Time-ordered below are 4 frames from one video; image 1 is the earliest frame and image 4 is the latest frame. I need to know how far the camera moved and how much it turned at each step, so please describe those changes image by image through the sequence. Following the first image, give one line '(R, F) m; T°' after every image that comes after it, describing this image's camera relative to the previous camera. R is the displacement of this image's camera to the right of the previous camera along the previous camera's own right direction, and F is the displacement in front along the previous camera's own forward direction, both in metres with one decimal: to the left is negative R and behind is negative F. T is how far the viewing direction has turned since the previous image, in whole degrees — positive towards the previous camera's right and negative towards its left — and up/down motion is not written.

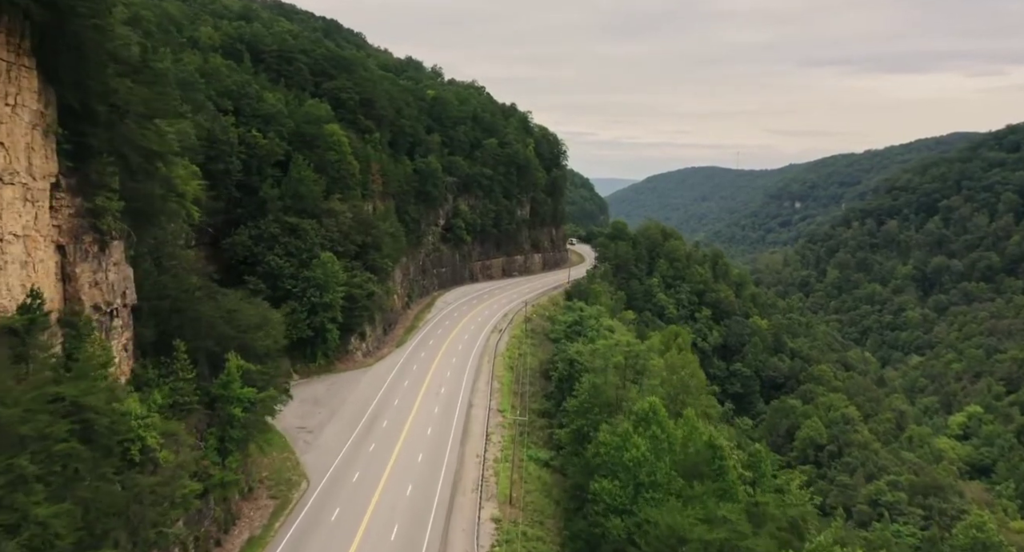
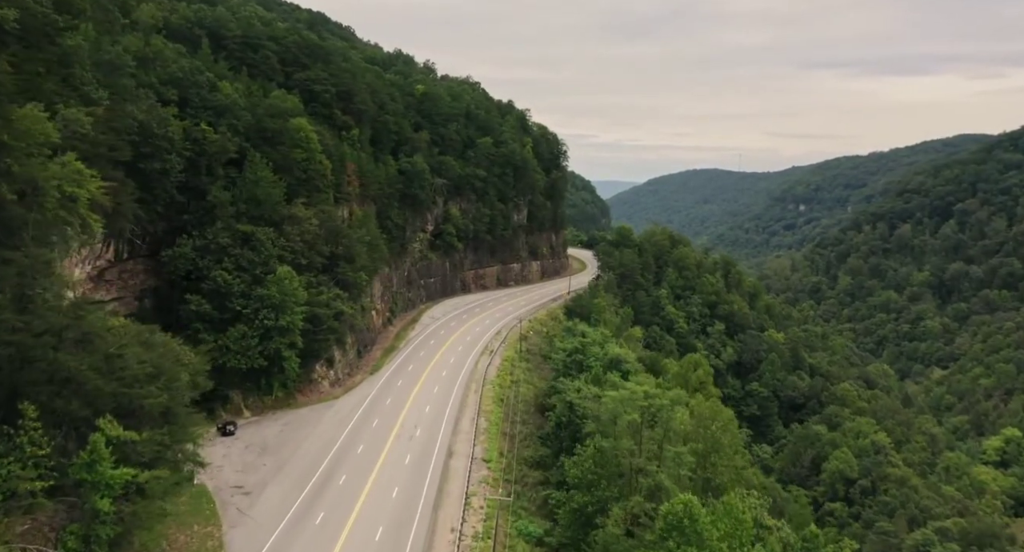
(+0.7, +8.5) m; 0°
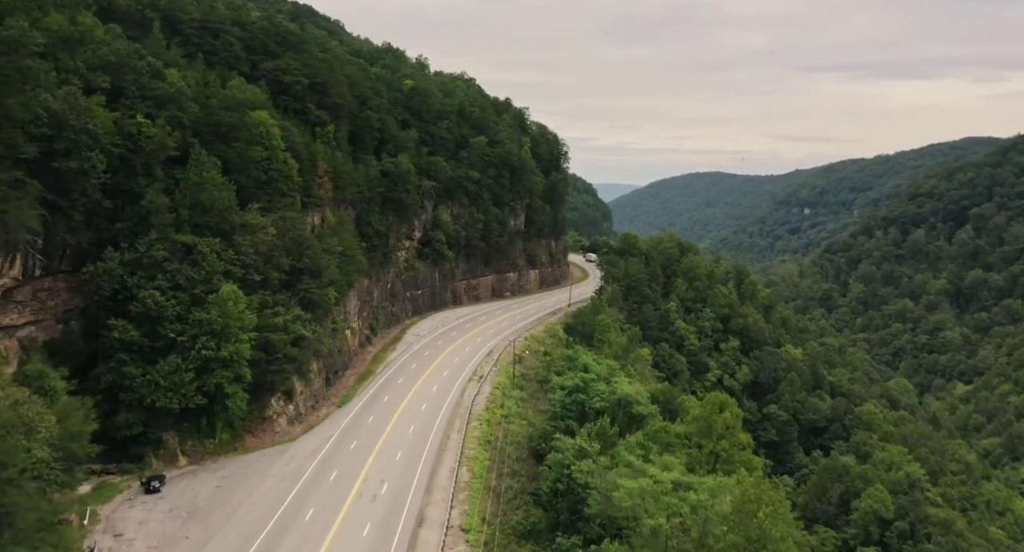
(+0.7, +7.8) m; 0°
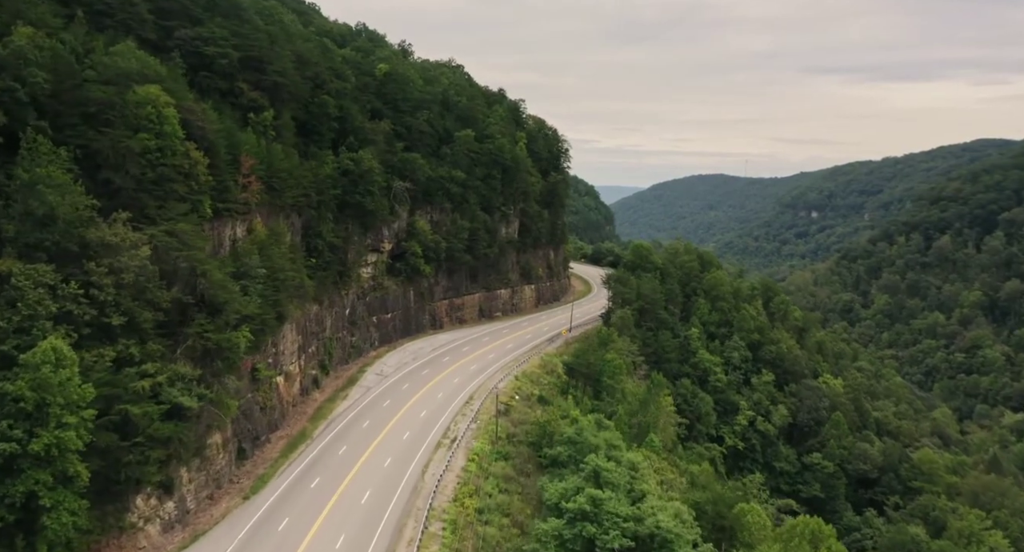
(+1.1, +13.9) m; 0°
